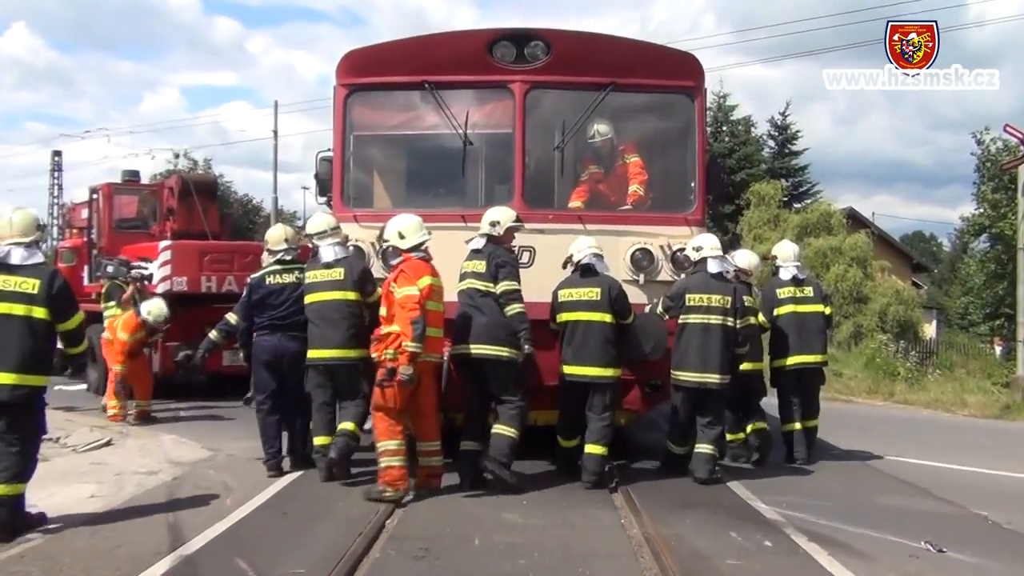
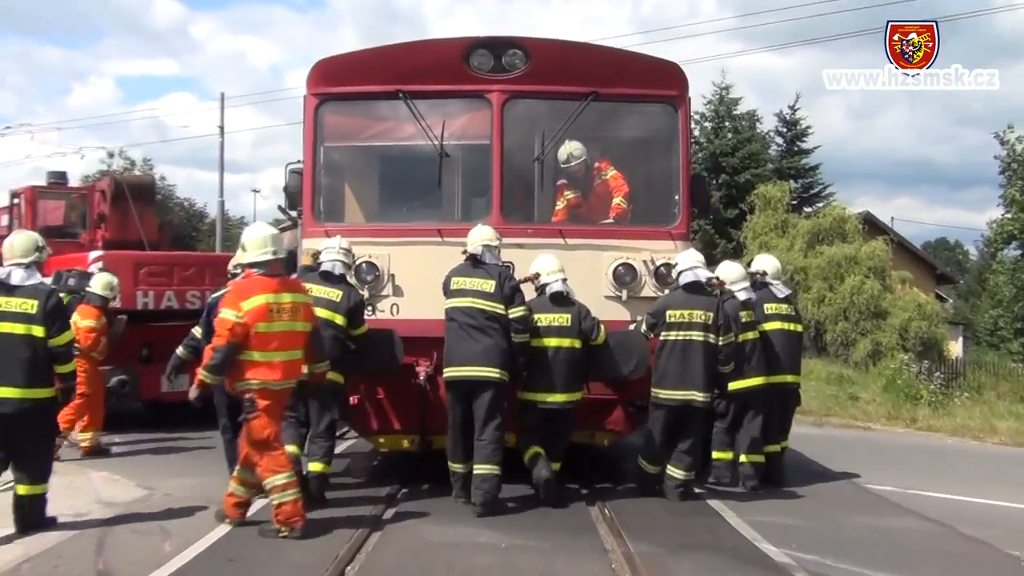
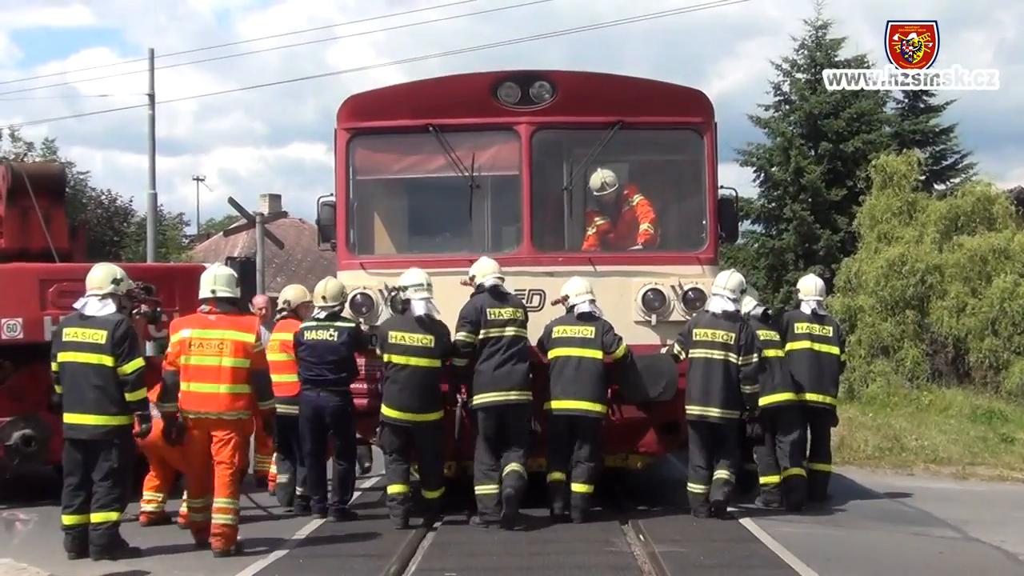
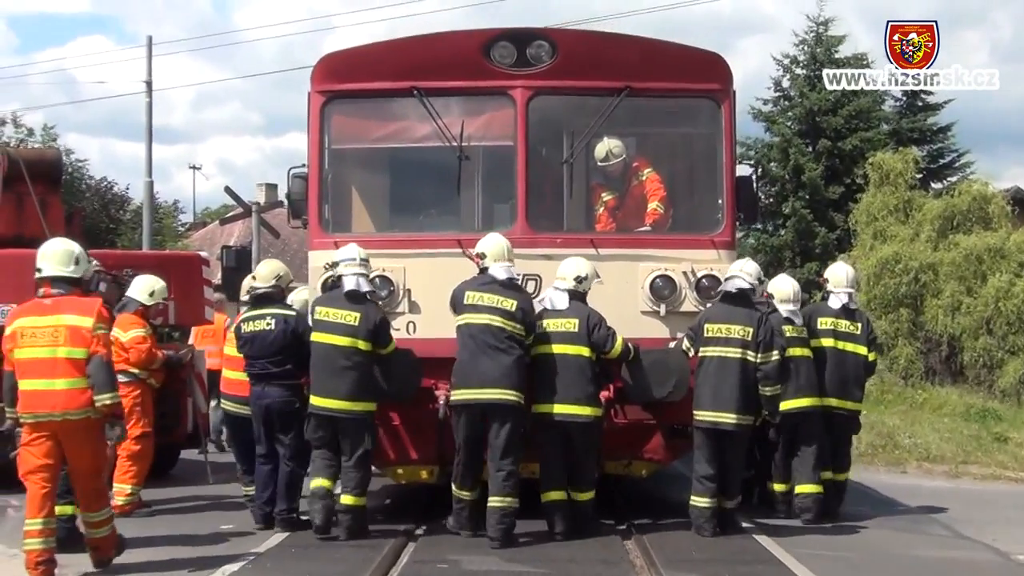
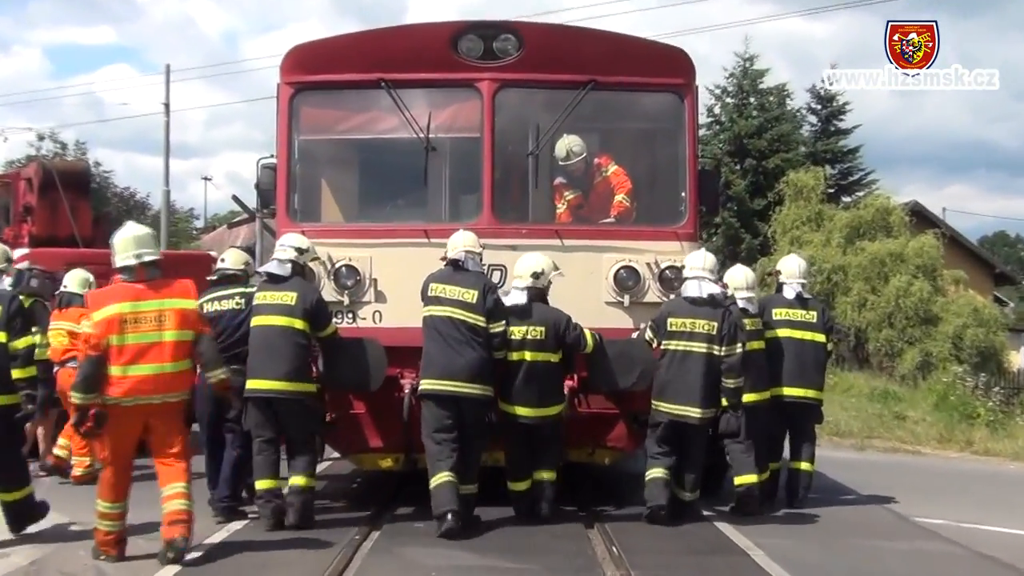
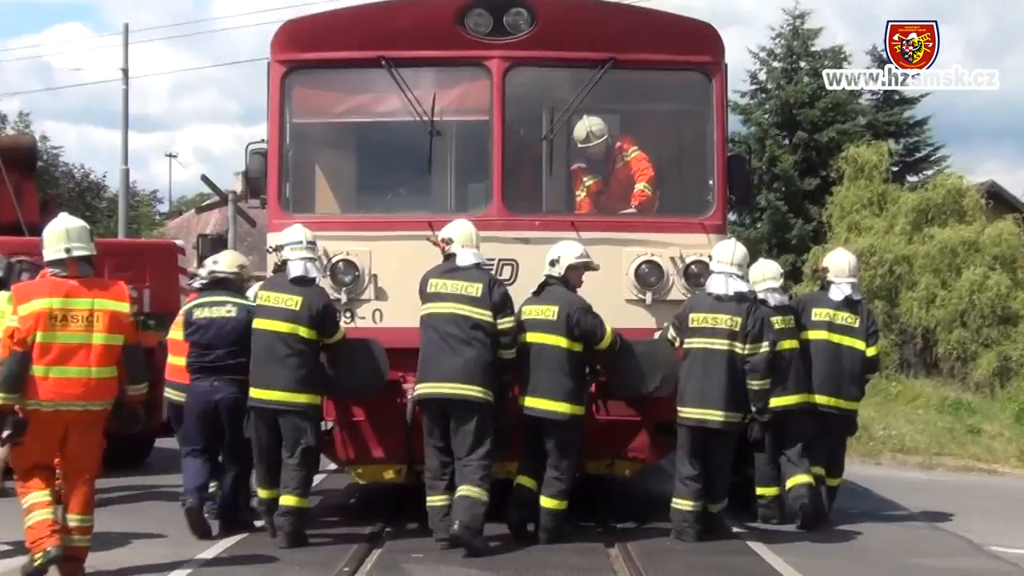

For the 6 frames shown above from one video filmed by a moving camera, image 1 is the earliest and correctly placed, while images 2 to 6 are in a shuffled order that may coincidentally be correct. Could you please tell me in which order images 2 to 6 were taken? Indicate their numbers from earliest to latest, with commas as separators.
2, 5, 6, 4, 3
